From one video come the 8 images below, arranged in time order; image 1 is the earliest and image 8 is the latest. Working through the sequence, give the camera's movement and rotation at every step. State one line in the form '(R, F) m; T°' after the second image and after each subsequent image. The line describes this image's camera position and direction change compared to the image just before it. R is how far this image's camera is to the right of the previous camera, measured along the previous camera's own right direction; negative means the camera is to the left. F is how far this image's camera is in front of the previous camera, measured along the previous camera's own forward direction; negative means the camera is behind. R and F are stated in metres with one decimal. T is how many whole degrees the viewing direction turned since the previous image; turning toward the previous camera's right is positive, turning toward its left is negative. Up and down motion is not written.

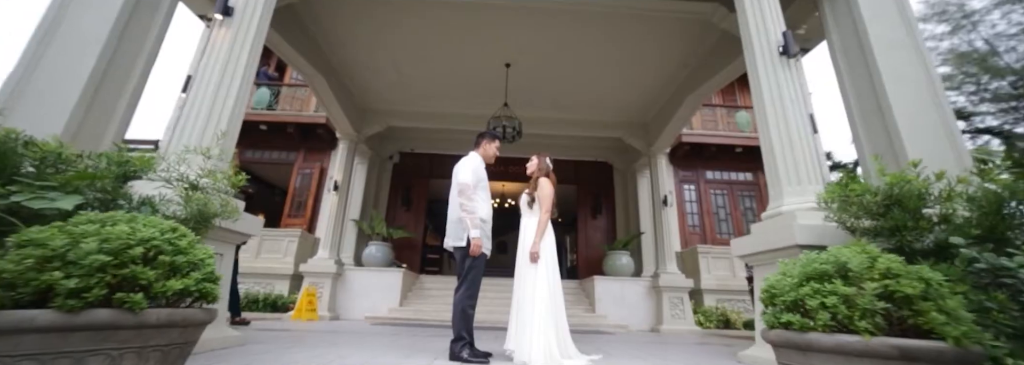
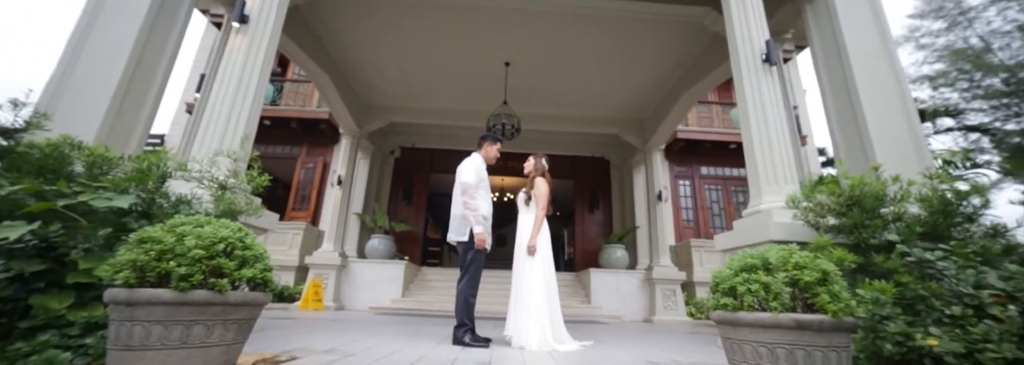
(0.0, -0.2) m; 0°
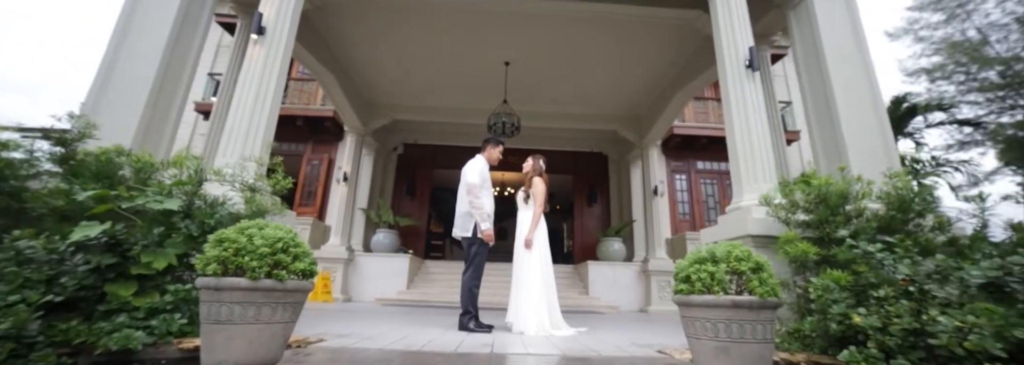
(0.0, -0.3) m; 0°
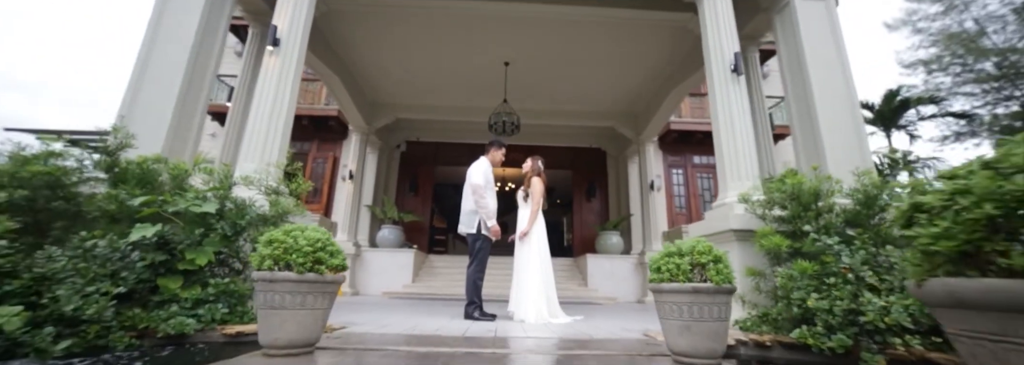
(0.0, -0.3) m; 0°
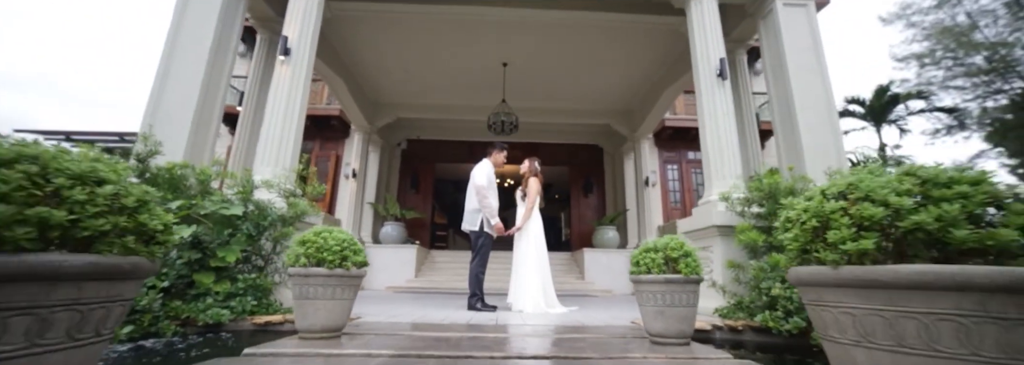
(0.0, -0.2) m; 0°
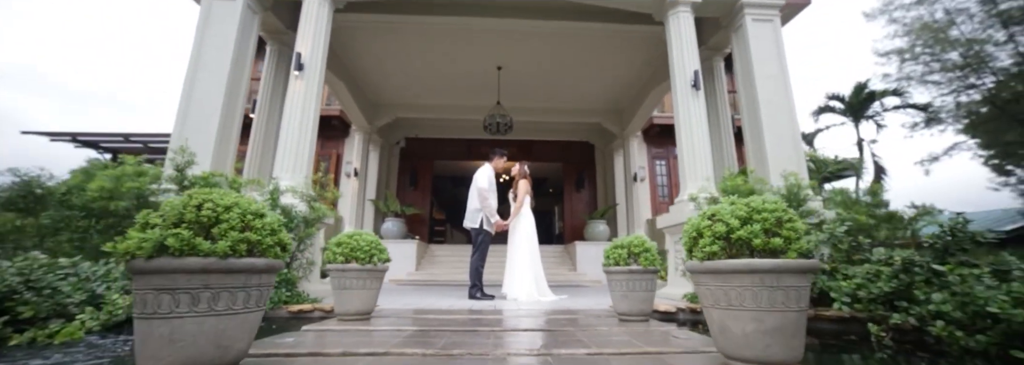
(0.0, -0.4) m; +1°
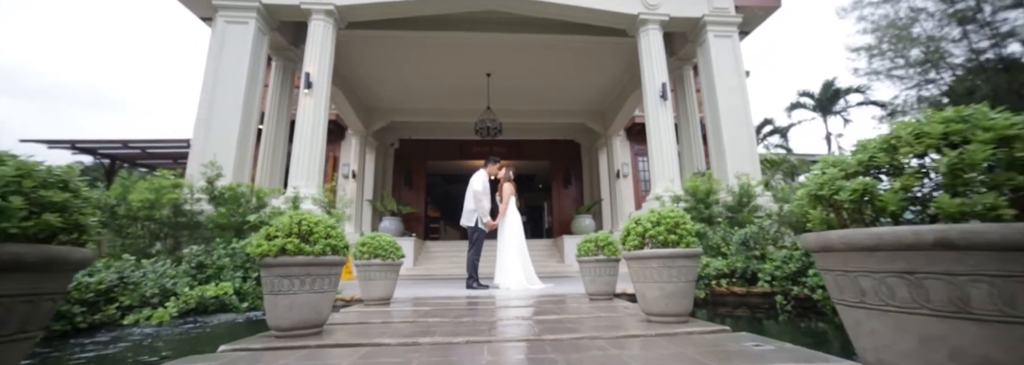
(0.0, -0.6) m; +1°
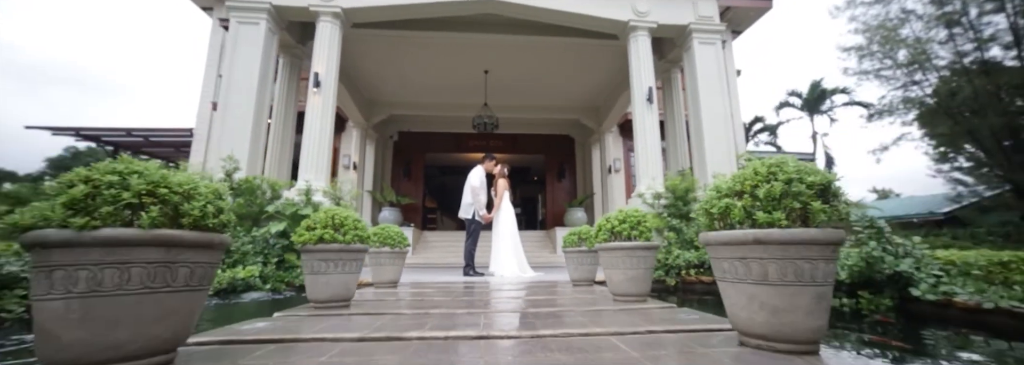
(0.0, -0.4) m; +1°
